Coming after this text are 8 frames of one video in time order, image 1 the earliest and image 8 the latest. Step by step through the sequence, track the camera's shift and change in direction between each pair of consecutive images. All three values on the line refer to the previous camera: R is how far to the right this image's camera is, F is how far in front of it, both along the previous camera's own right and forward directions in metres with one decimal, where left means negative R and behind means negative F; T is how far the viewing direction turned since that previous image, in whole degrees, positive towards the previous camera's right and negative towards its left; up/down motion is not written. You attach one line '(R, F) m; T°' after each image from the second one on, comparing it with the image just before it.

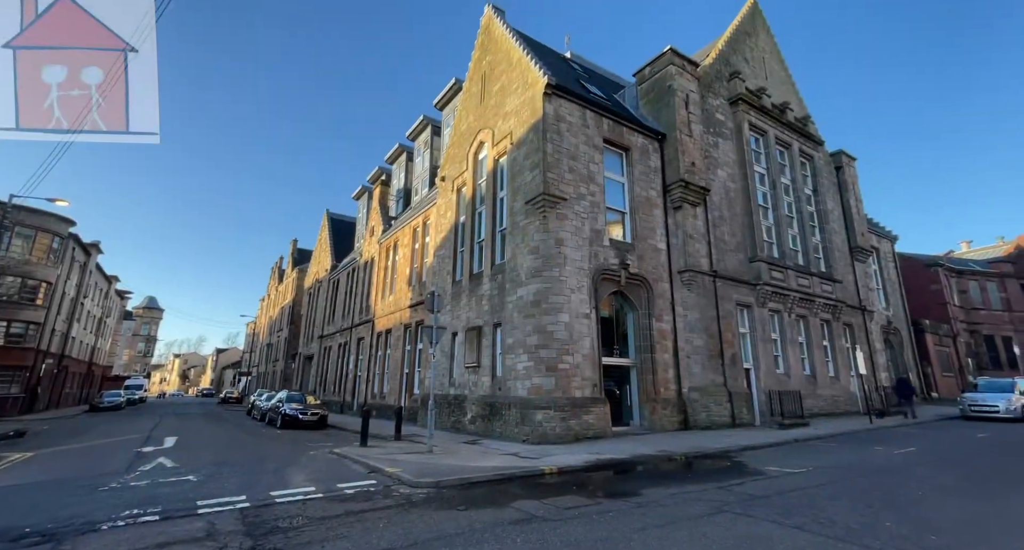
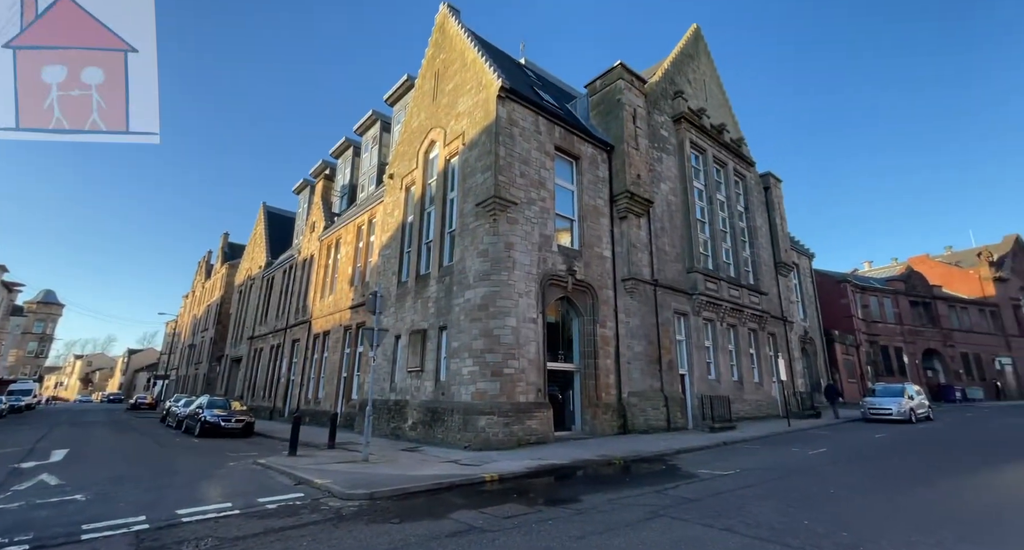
(-0.1, +0.1) m; +7°
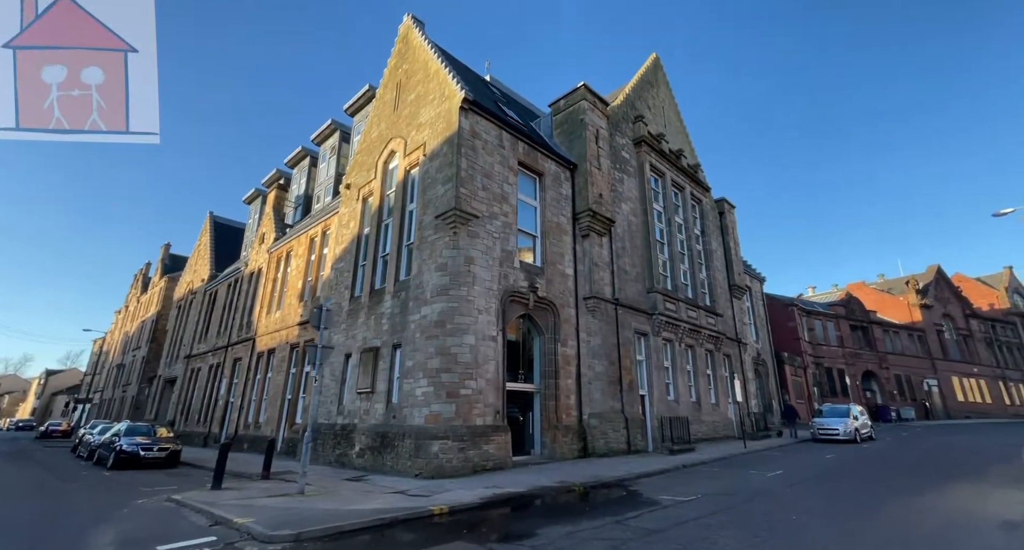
(0.0, +0.5) m; +5°
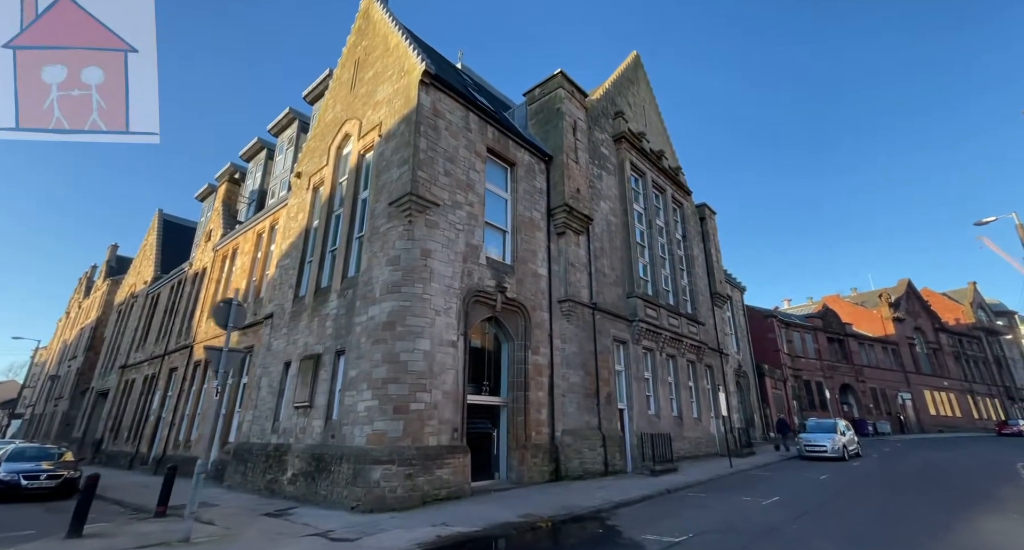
(+0.4, +1.7) m; +3°
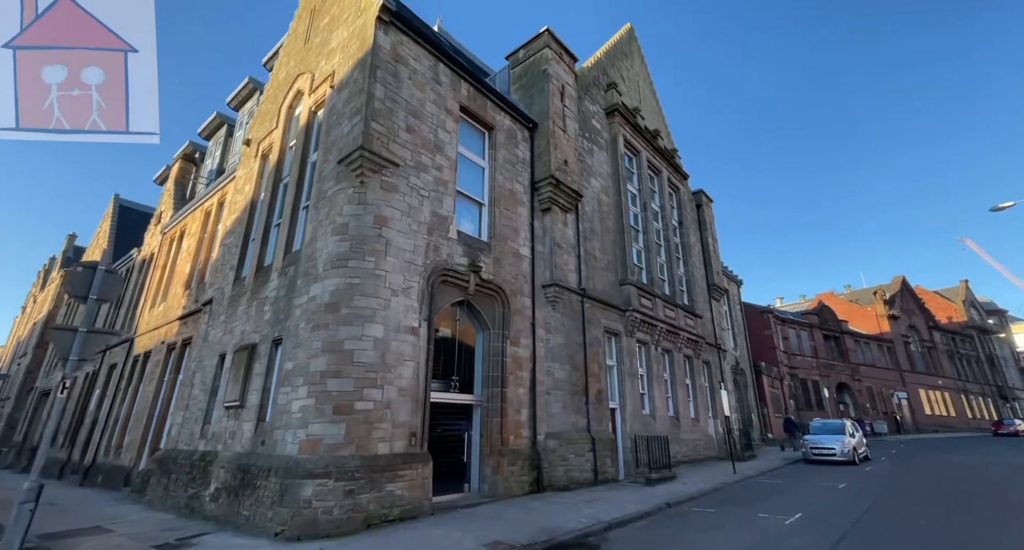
(+0.4, +1.9) m; +1°
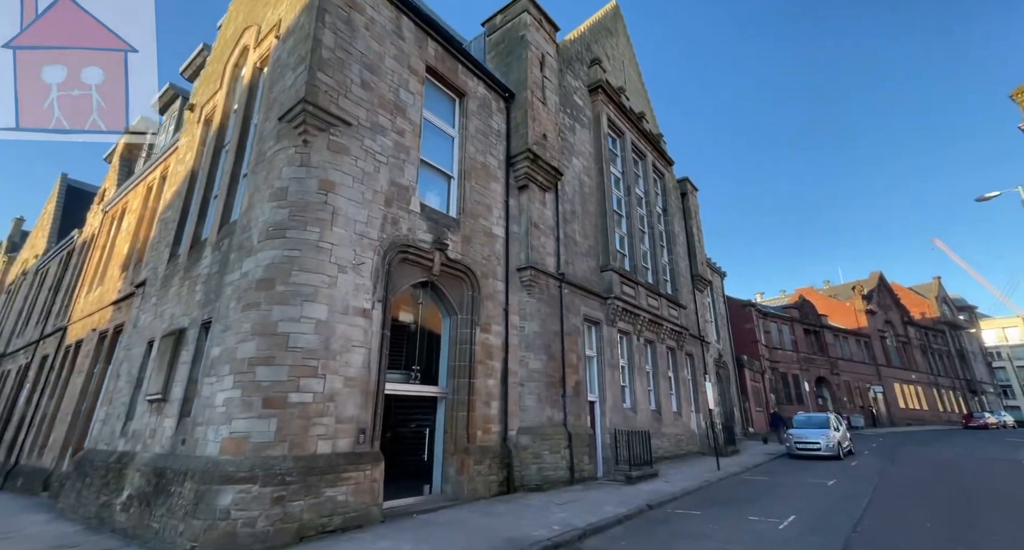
(+0.3, +1.1) m; +2°
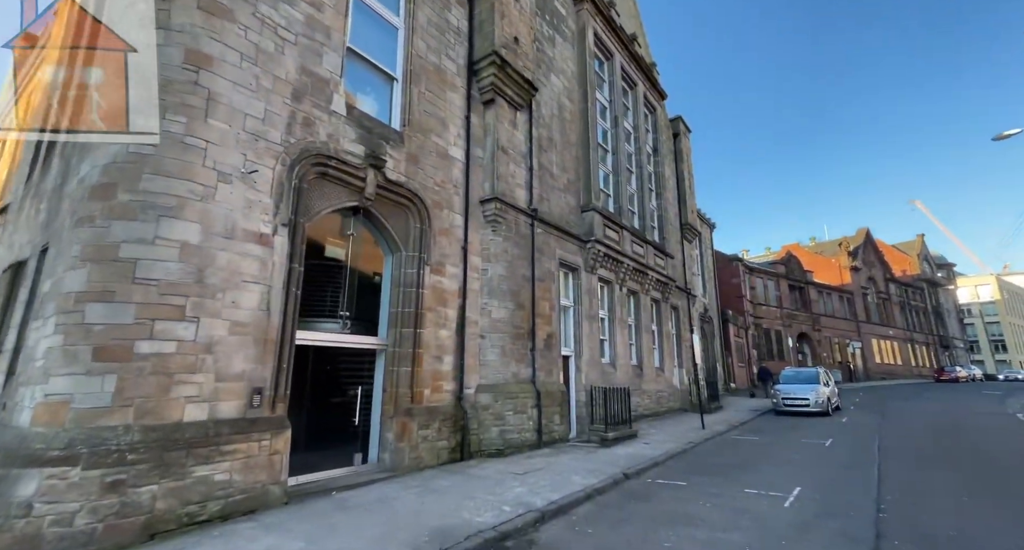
(+0.6, +1.9) m; +2°
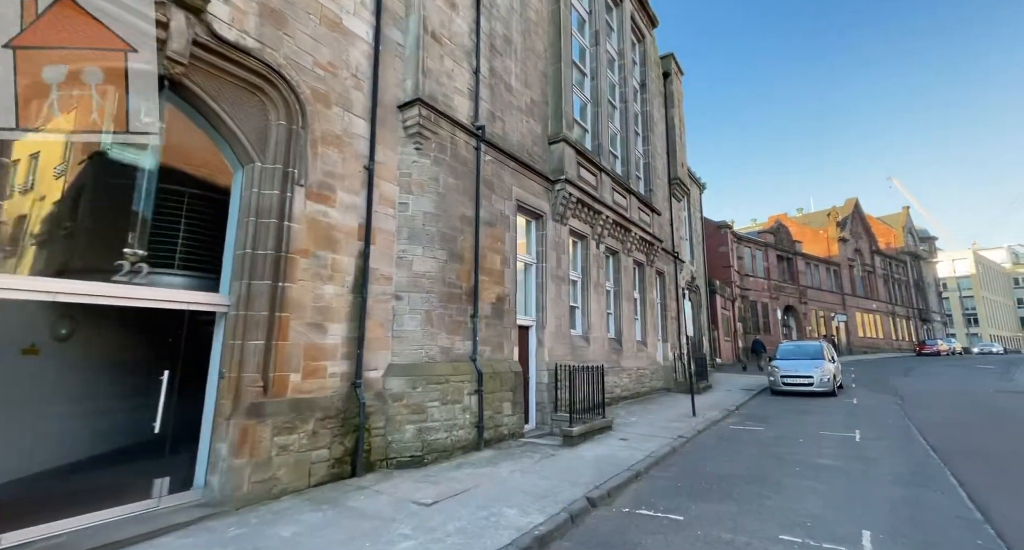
(+0.8, +3.1) m; +2°
